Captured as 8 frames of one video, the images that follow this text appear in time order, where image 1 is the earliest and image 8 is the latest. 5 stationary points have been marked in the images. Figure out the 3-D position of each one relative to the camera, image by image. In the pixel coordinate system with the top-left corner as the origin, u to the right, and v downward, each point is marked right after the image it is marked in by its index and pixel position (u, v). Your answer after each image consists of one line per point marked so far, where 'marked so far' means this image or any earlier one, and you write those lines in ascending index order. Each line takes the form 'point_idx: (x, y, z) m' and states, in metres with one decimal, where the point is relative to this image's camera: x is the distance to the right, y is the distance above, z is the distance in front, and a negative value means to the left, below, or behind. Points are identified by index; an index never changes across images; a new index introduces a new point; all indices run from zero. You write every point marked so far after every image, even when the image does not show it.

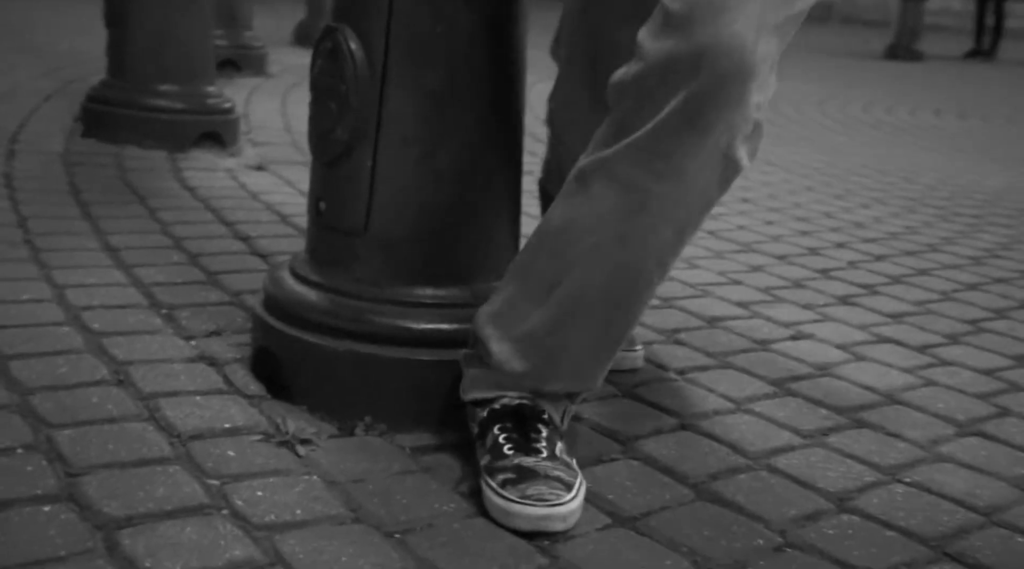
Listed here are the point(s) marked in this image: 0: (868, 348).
0: (+0.8, -0.1, +3.4) m
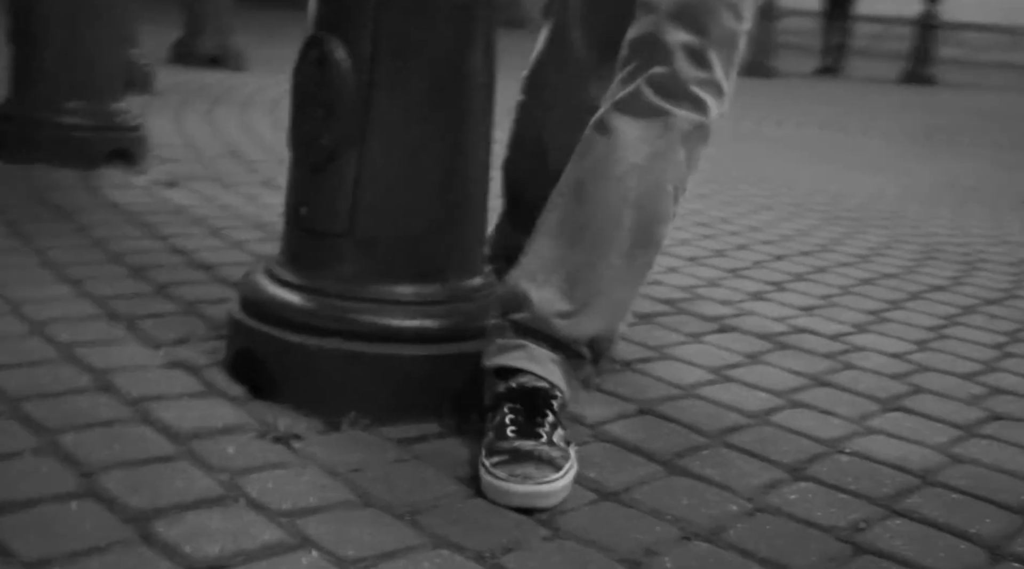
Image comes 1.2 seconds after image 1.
0: (+0.7, -0.1, +3.7) m
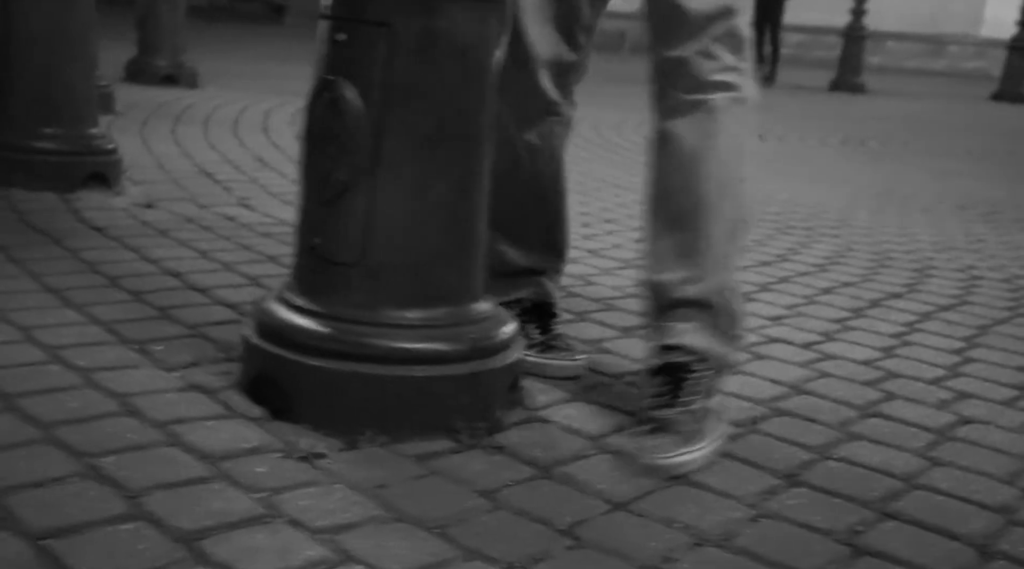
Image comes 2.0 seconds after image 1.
0: (+0.7, -0.2, +3.9) m
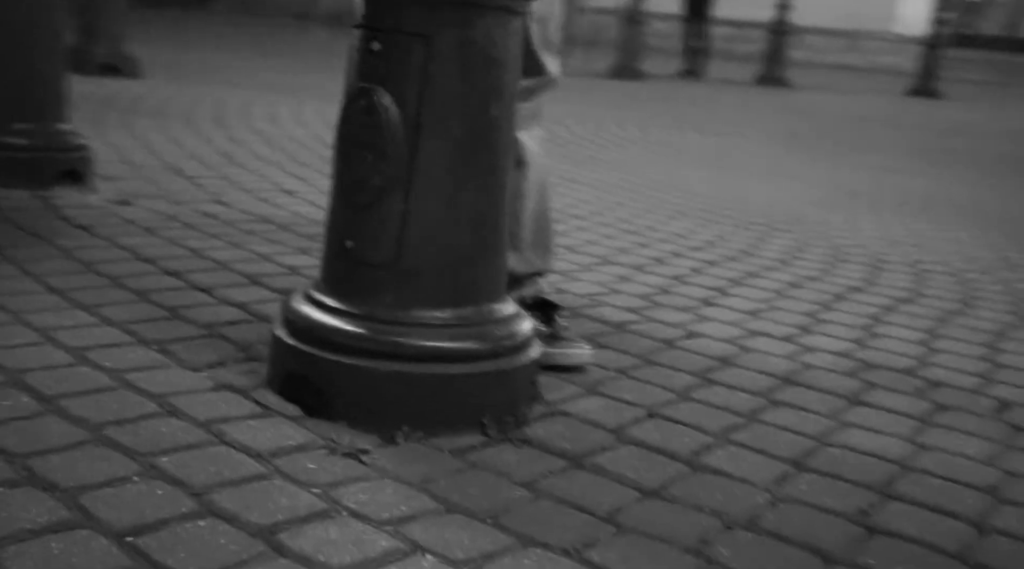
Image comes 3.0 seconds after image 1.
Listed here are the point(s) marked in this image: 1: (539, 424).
0: (+0.7, -0.2, +4.2) m
1: (+0.1, -0.3, +3.7) m
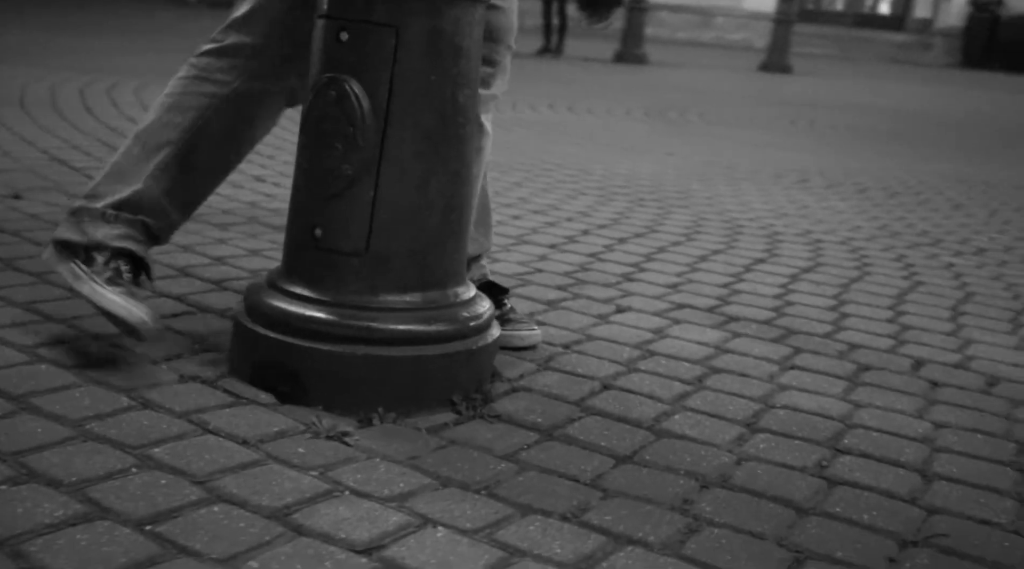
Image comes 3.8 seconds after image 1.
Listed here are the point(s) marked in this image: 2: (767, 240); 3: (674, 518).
0: (+0.5, -0.1, +4.5) m
1: (0.0, -0.3, +3.9) m
2: (+0.9, +0.2, +5.3) m
3: (+0.3, -0.5, +3.3) m
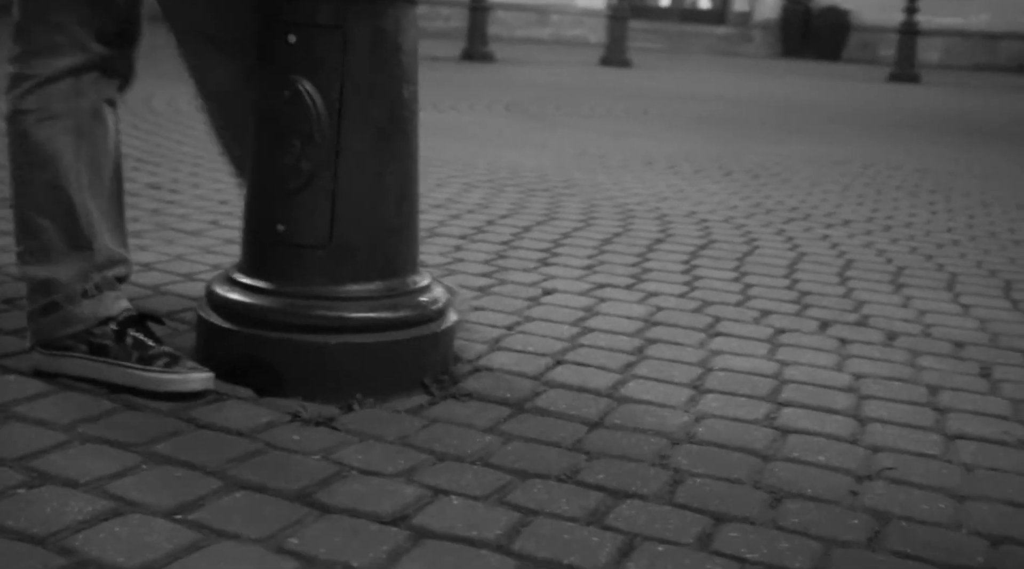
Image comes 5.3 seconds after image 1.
0: (+0.3, 0.0, +4.8) m
1: (-0.1, -0.3, +4.1) m
2: (+0.5, +0.2, +5.7) m
3: (+0.3, -0.4, +3.6) m
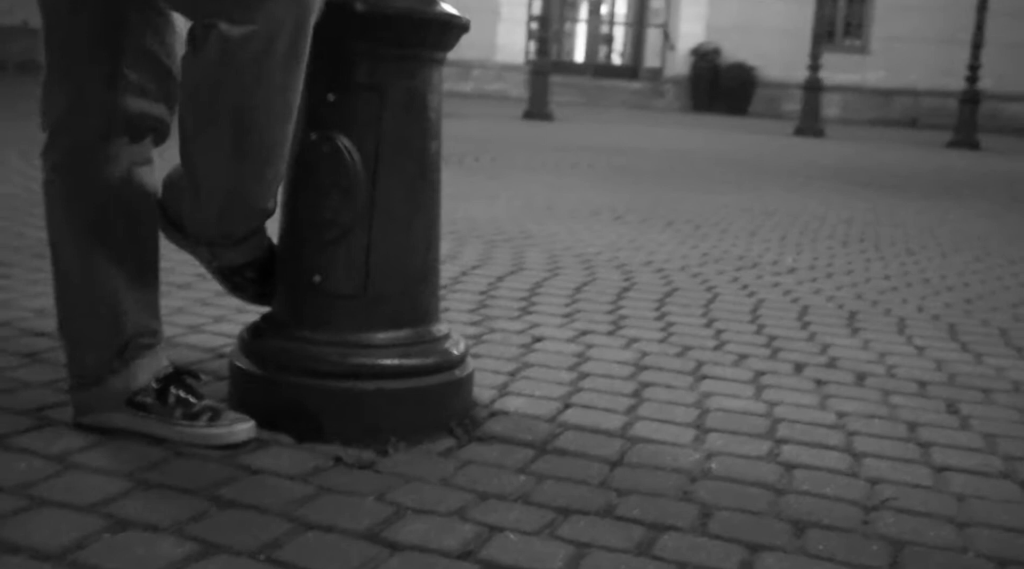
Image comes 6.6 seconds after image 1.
0: (+0.3, -0.2, +5.1) m
1: (-0.1, -0.4, +4.4) m
2: (+0.4, +0.1, +6.0) m
3: (+0.4, -0.6, +3.9) m
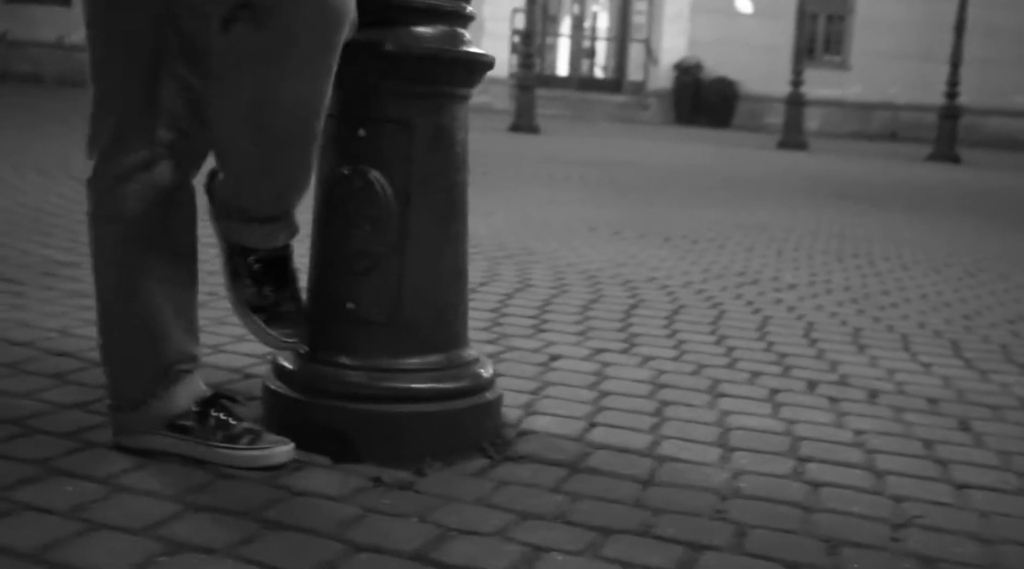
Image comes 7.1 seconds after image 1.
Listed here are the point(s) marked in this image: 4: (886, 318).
0: (+0.3, -0.2, +5.2) m
1: (0.0, -0.5, +4.5) m
2: (+0.5, 0.0, +6.1) m
3: (+0.5, -0.6, +4.0) m
4: (+1.5, -0.1, +6.1) m
